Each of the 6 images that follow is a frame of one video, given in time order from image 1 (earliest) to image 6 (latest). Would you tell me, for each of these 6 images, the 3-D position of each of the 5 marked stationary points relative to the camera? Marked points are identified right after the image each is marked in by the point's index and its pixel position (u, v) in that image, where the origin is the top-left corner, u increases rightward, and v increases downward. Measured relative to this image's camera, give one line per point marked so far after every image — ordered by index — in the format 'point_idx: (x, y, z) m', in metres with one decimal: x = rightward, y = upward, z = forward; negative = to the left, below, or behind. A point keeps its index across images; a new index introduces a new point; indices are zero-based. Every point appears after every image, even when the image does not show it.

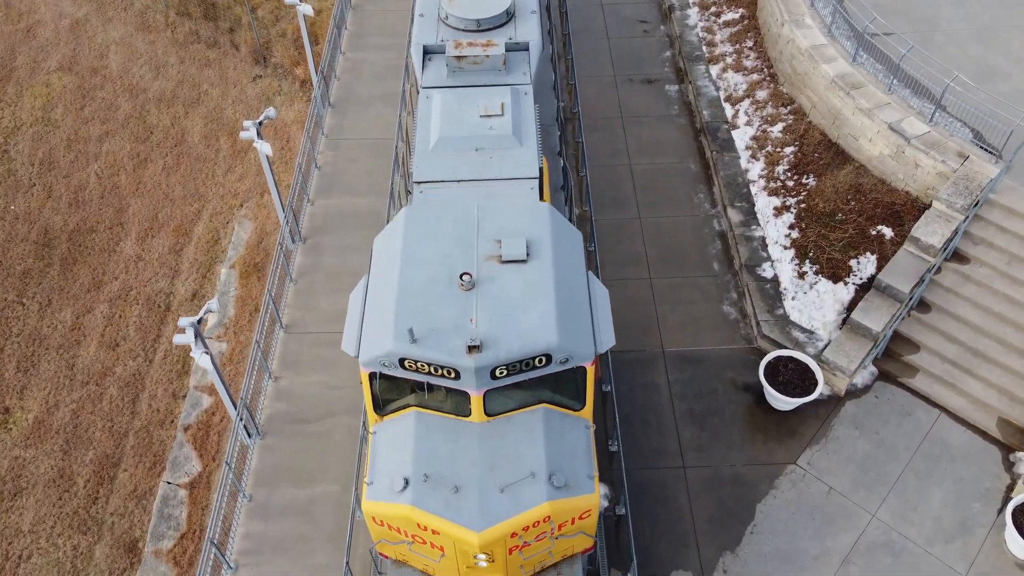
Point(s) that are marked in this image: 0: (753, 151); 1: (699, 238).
0: (+3.9, +2.2, +13.2) m
1: (+2.8, +0.7, +12.4) m
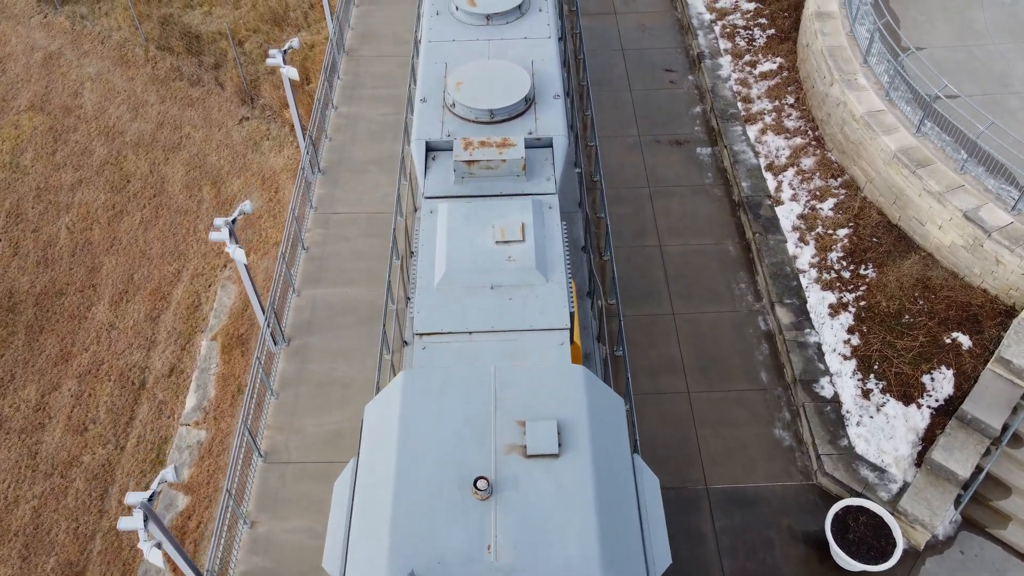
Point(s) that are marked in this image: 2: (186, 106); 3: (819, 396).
0: (+4.1, +0.8, +11.6) m
1: (+3.1, -0.7, +10.7) m
2: (-7.8, +4.3, +19.3) m
3: (+3.7, -1.3, +9.9) m
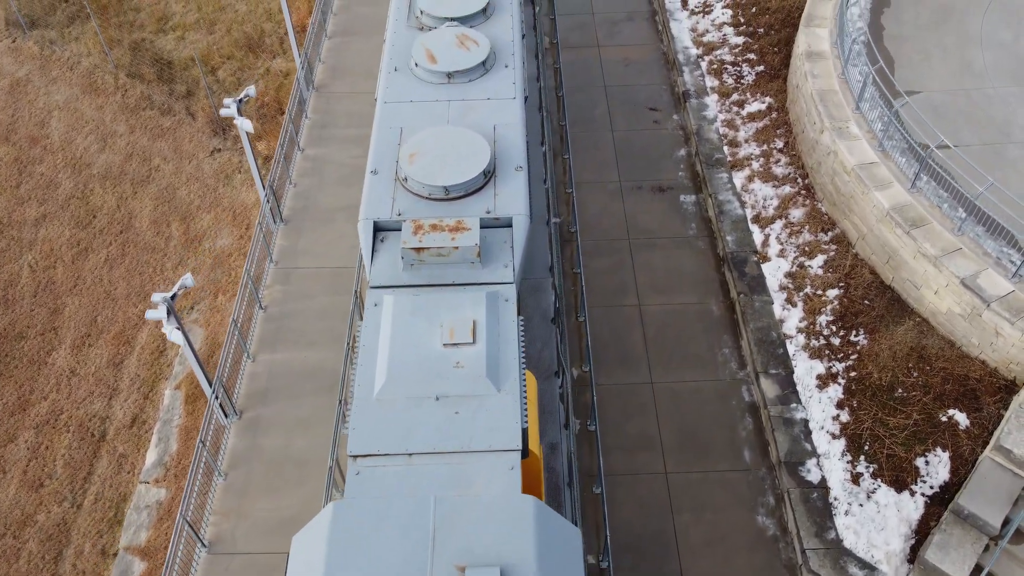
0: (+3.7, -0.1, +10.9) m
1: (+2.6, -1.6, +10.1) m
2: (-8.2, +3.5, +18.6) m
3: (+3.3, -2.2, +9.2) m
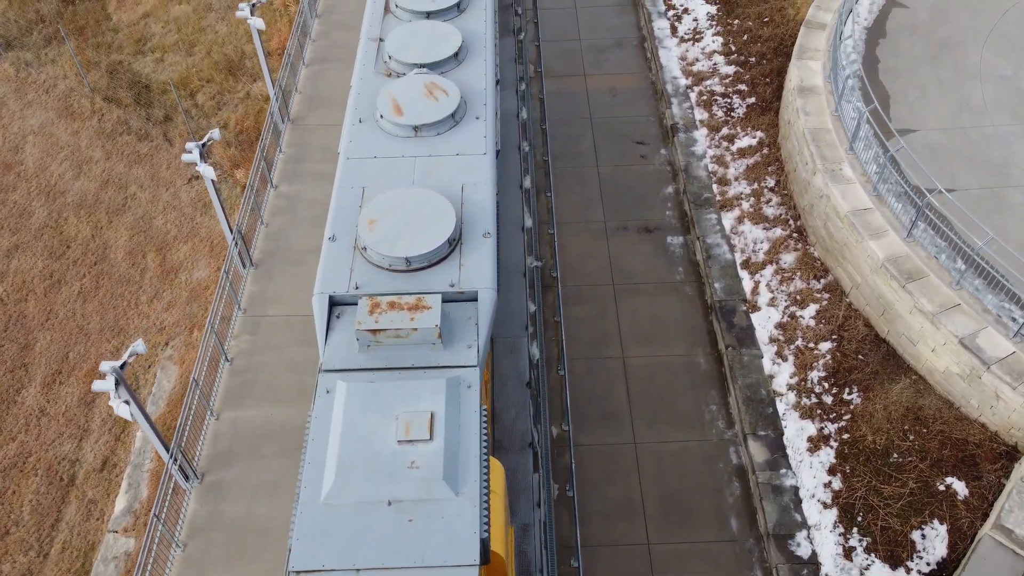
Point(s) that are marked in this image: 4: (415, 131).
0: (+3.4, -0.8, +10.4) m
1: (+2.3, -2.2, +9.6) m
2: (-8.5, +2.8, +18.1) m
3: (+3.0, -2.8, +8.7) m
4: (-1.0, +1.6, +8.3) m
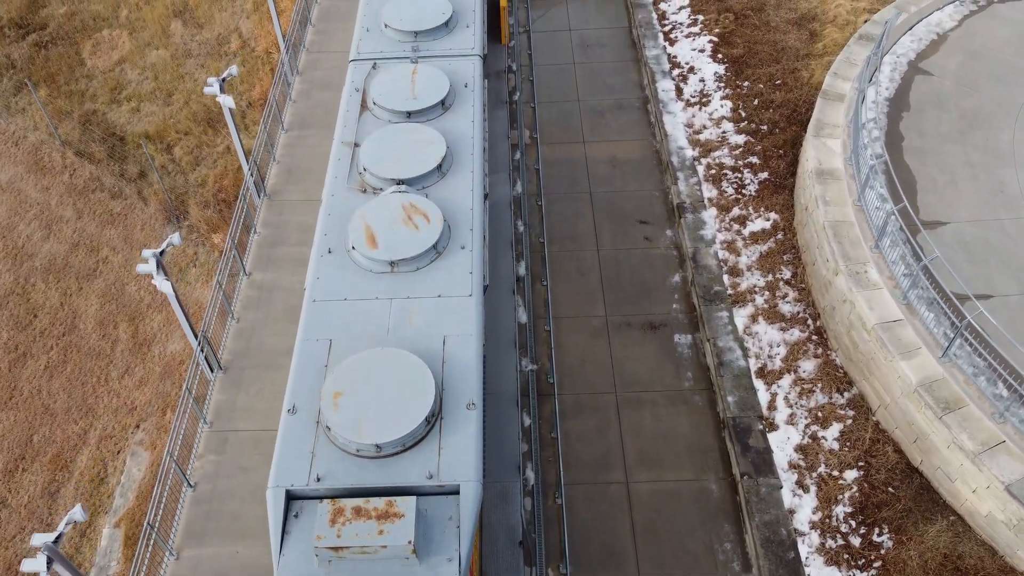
0: (+3.3, -2.2, +9.4) m
1: (+2.3, -3.6, +8.5) m
2: (-8.6, +1.4, +17.1) m
3: (+2.9, -4.3, +7.7) m
4: (-1.1, +0.2, +7.3) m
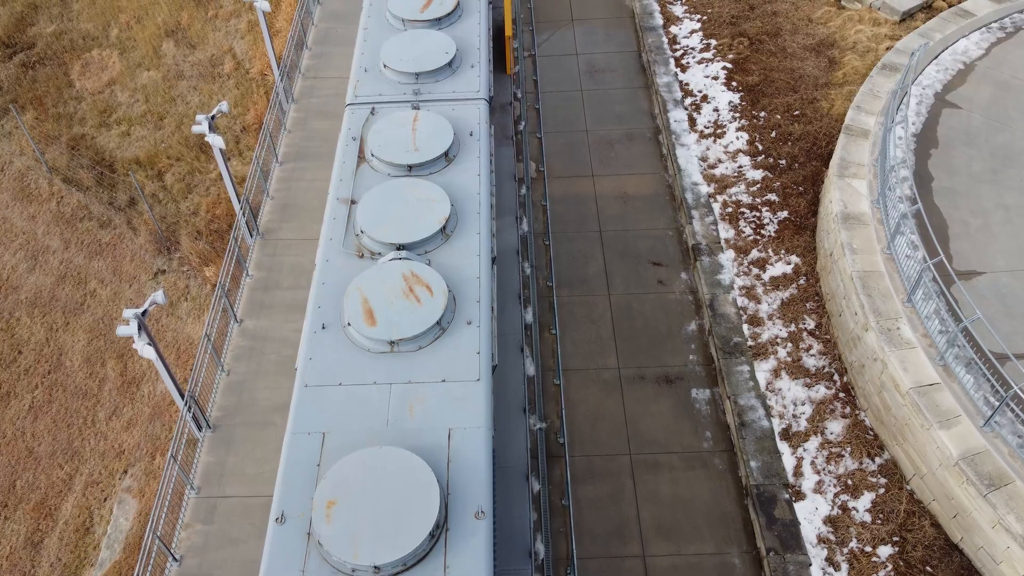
0: (+3.4, -2.8, +8.8) m
1: (+2.4, -4.3, +7.9) m
2: (-8.5, +0.7, +16.5) m
3: (+3.0, -4.9, +7.0) m
4: (-1.0, -0.5, +6.7) m
